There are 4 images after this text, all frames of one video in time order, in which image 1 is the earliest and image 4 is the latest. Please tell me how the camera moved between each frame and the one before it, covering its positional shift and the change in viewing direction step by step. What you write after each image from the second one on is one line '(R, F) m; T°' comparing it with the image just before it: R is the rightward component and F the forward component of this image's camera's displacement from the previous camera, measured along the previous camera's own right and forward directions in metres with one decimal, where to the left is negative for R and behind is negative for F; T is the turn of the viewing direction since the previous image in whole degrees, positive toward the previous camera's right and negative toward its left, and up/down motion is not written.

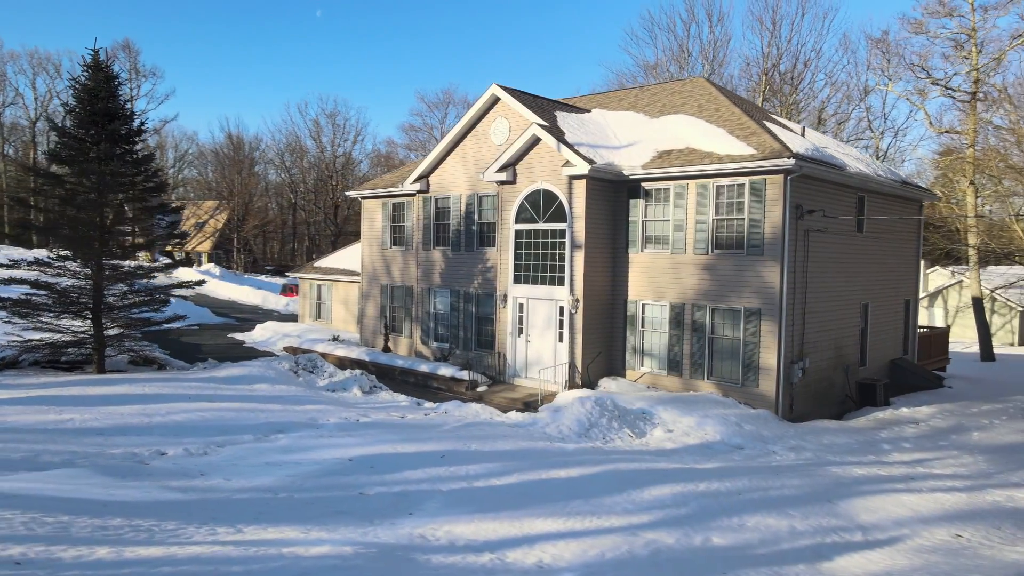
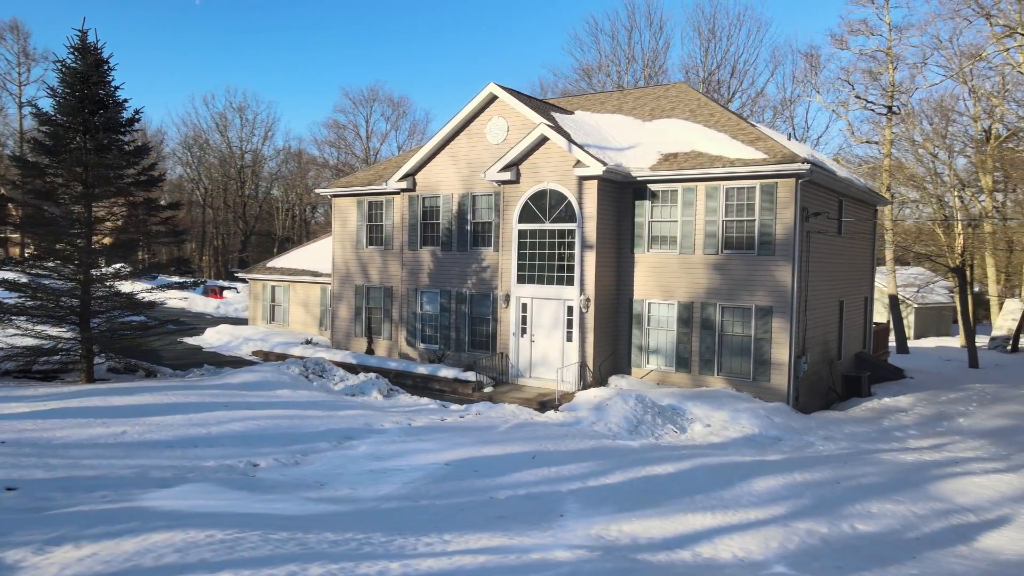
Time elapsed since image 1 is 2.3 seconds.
(-2.7, +0.3) m; +8°
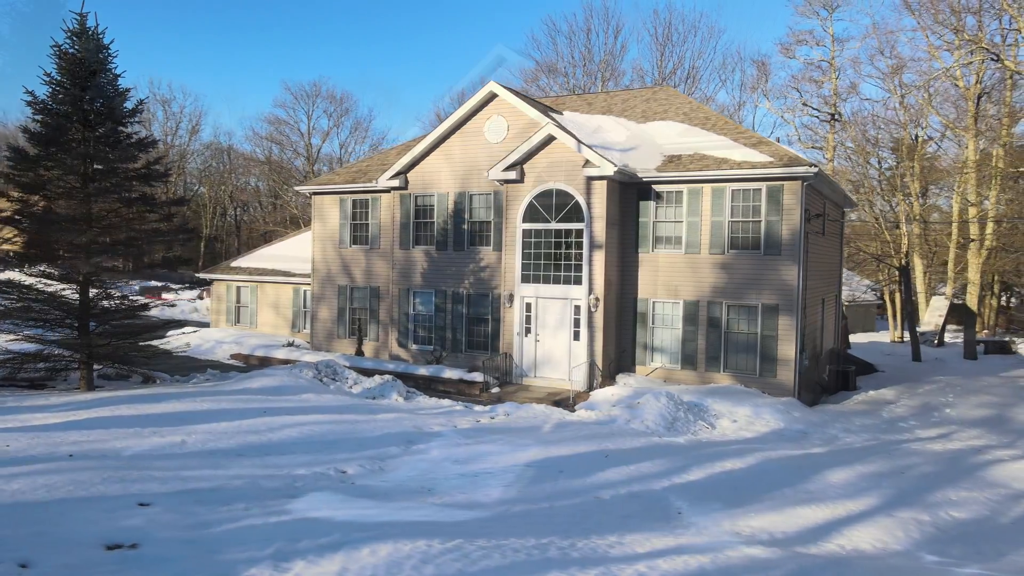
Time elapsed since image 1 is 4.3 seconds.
(-2.0, +0.2) m; +6°
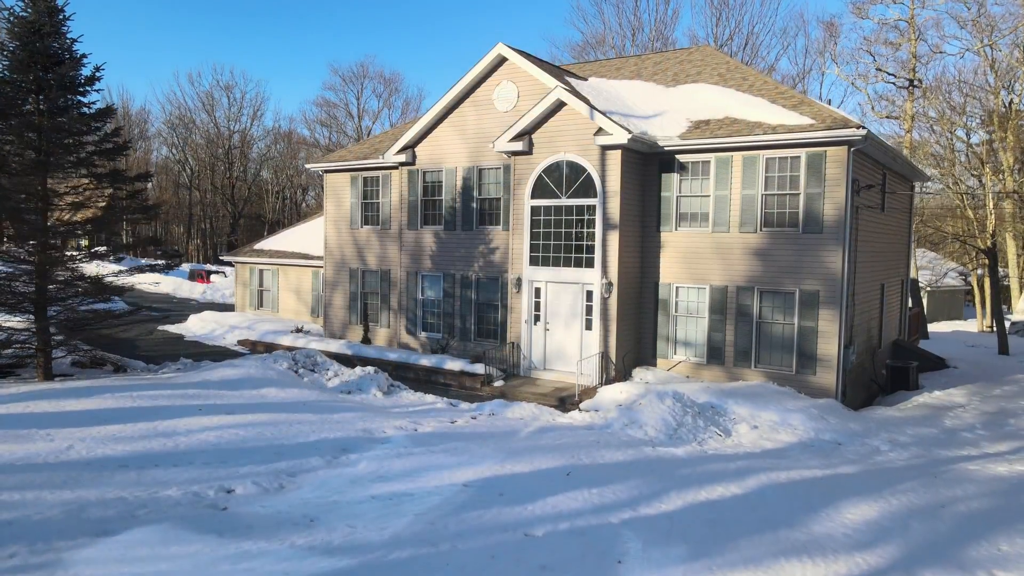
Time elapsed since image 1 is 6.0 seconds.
(+1.4, +1.6) m; -6°
